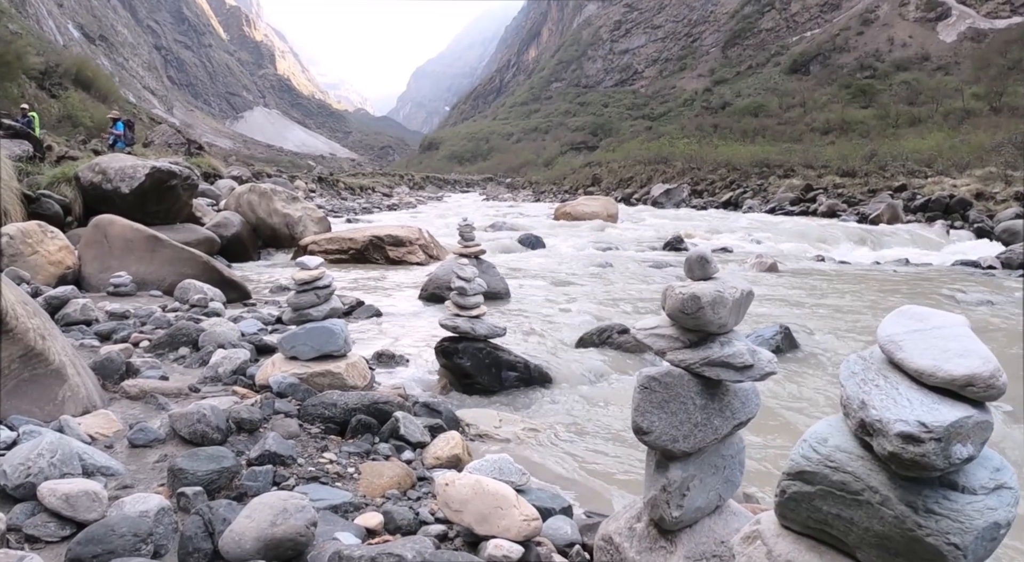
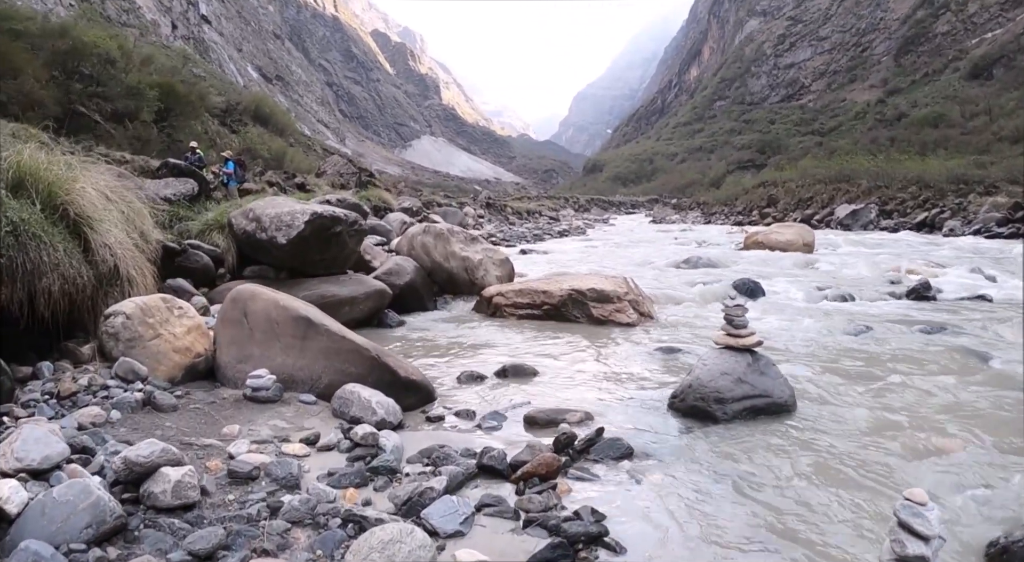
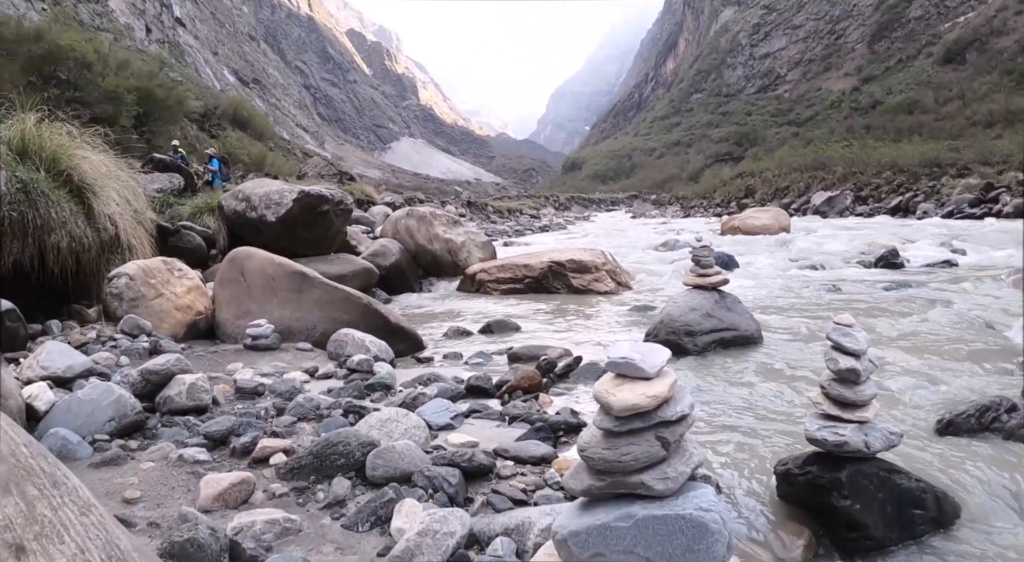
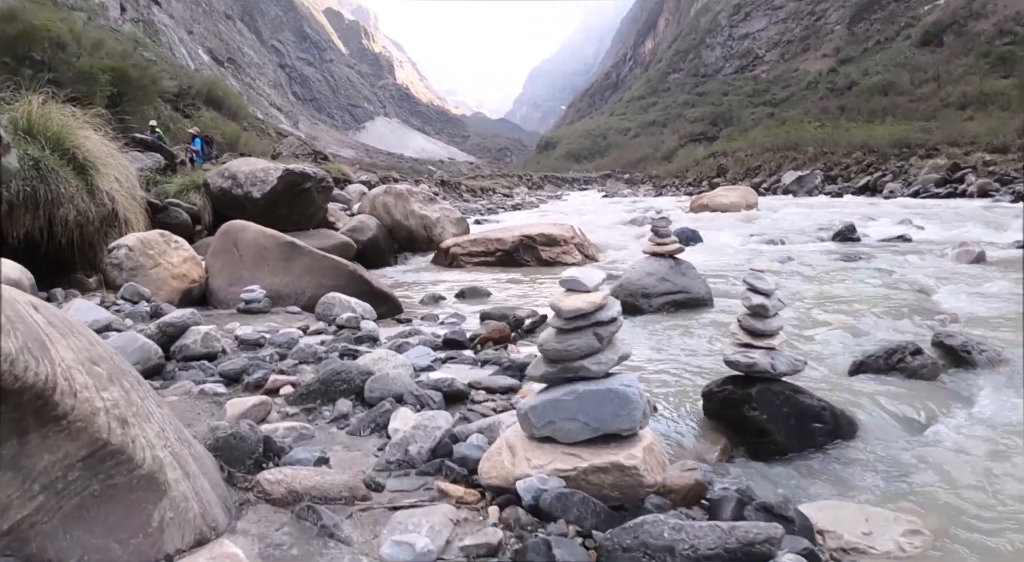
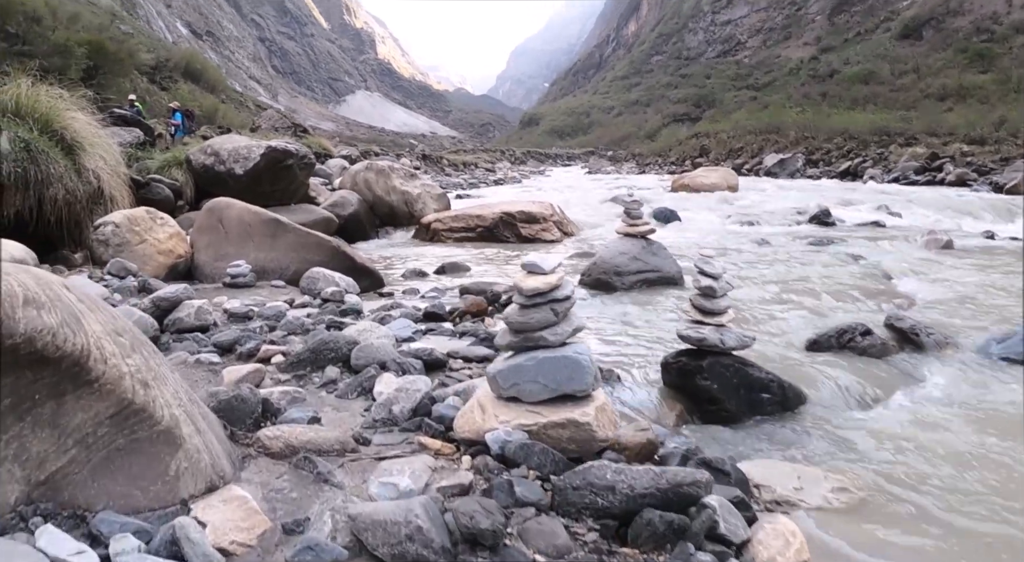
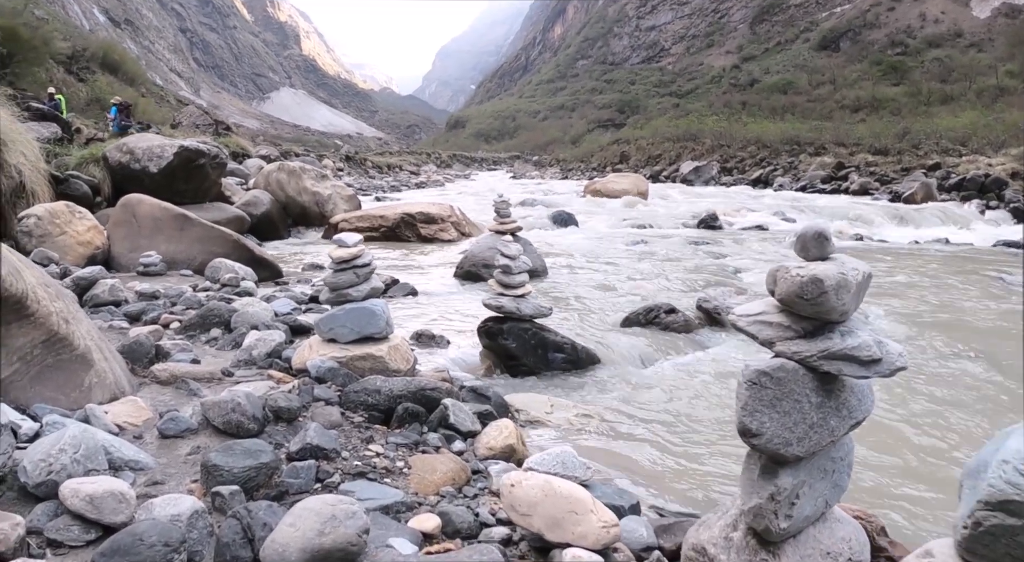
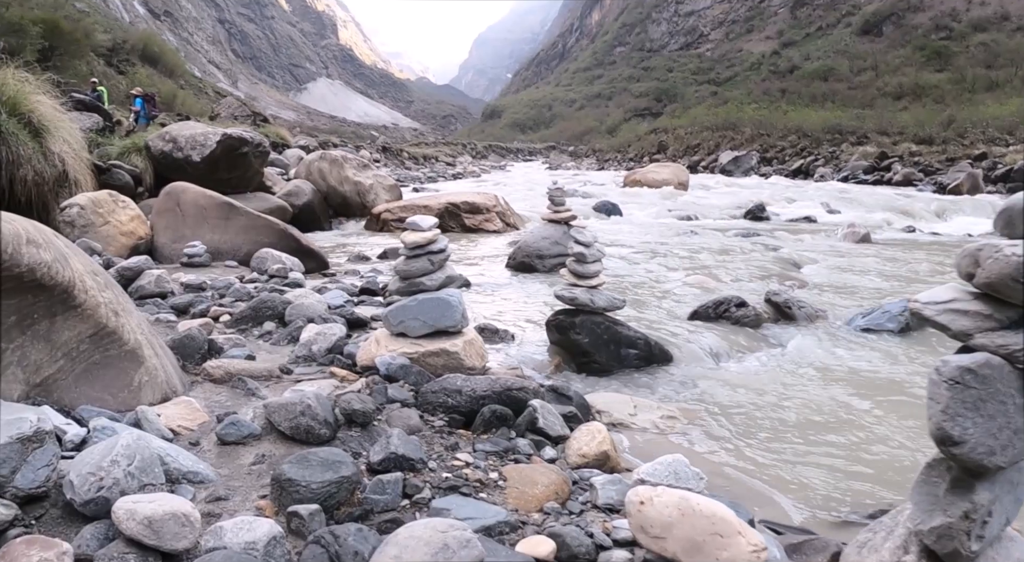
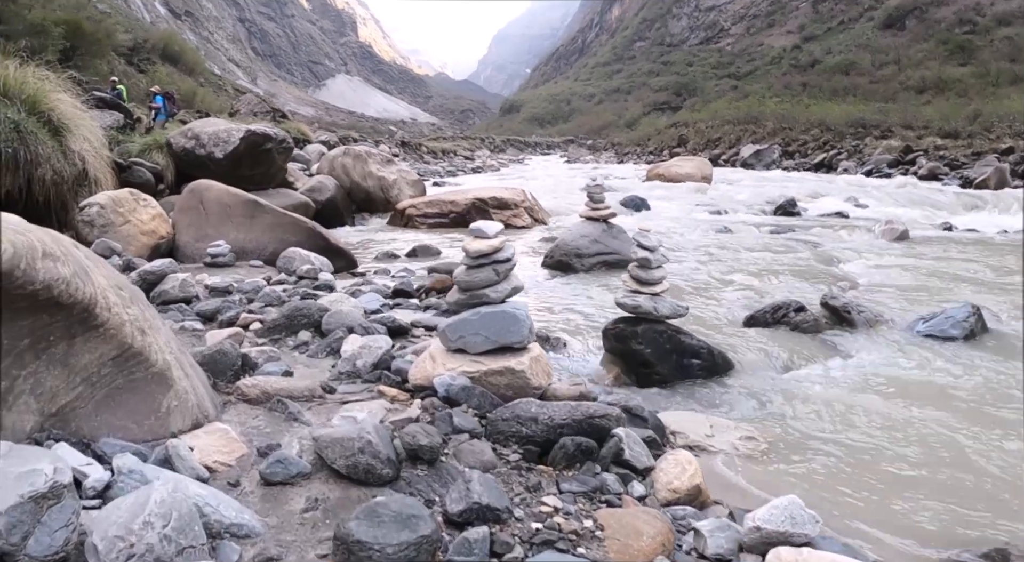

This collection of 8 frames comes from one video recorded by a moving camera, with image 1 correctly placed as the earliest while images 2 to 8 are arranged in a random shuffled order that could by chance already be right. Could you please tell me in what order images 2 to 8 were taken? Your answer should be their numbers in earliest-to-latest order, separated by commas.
6, 7, 8, 5, 4, 3, 2
